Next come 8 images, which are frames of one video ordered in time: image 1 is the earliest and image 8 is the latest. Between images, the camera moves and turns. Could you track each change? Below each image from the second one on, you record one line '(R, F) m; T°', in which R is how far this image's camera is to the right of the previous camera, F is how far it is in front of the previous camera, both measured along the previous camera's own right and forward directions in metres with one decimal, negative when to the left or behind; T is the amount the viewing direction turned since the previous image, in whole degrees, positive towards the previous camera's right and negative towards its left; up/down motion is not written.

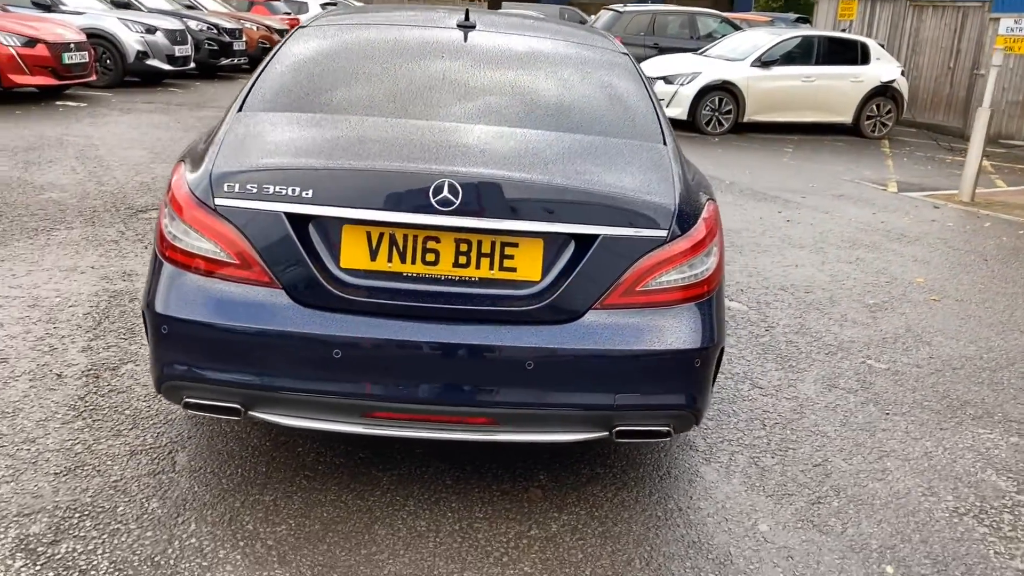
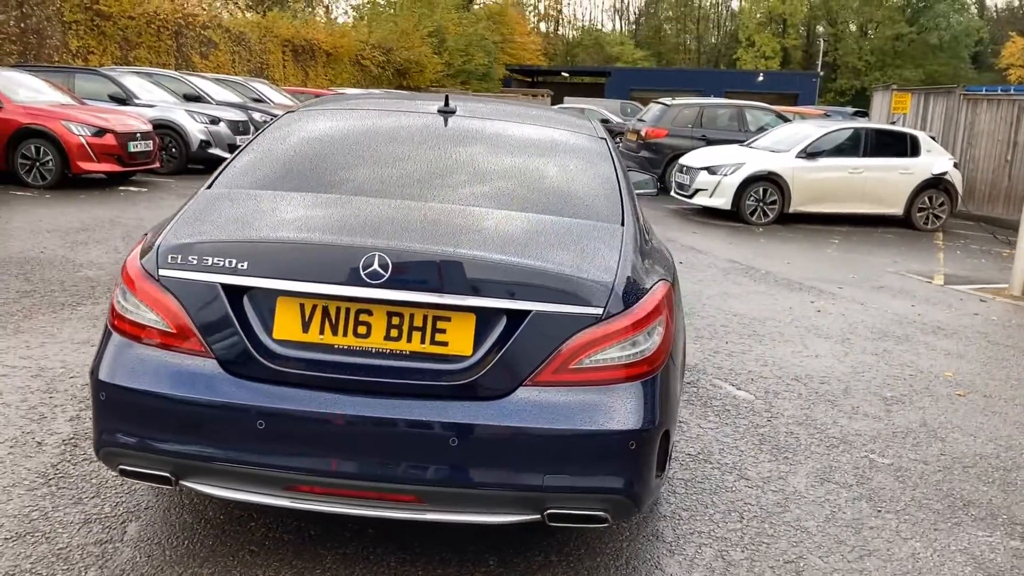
(+0.4, 0.0) m; -4°
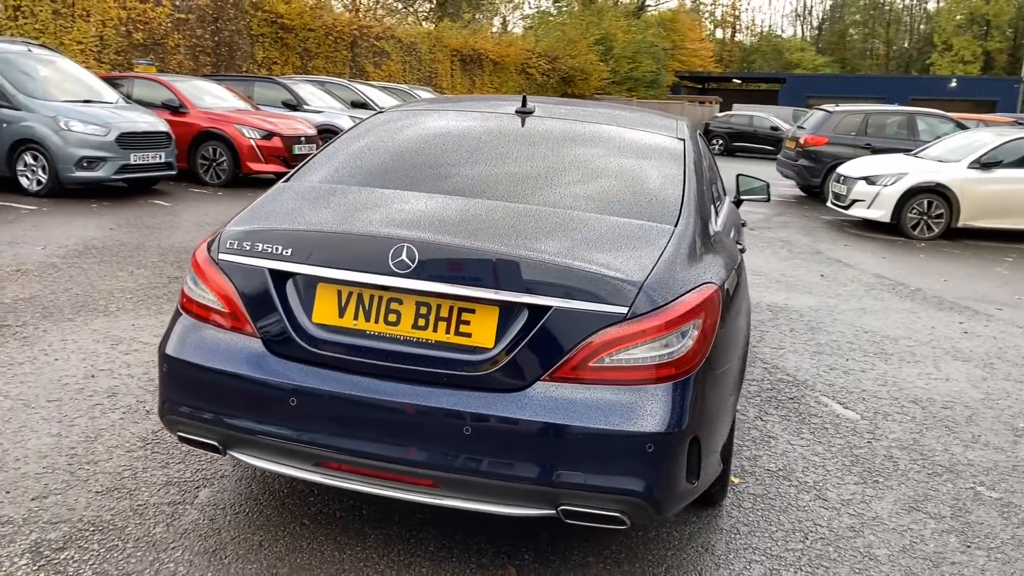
(+0.4, 0.0) m; -11°
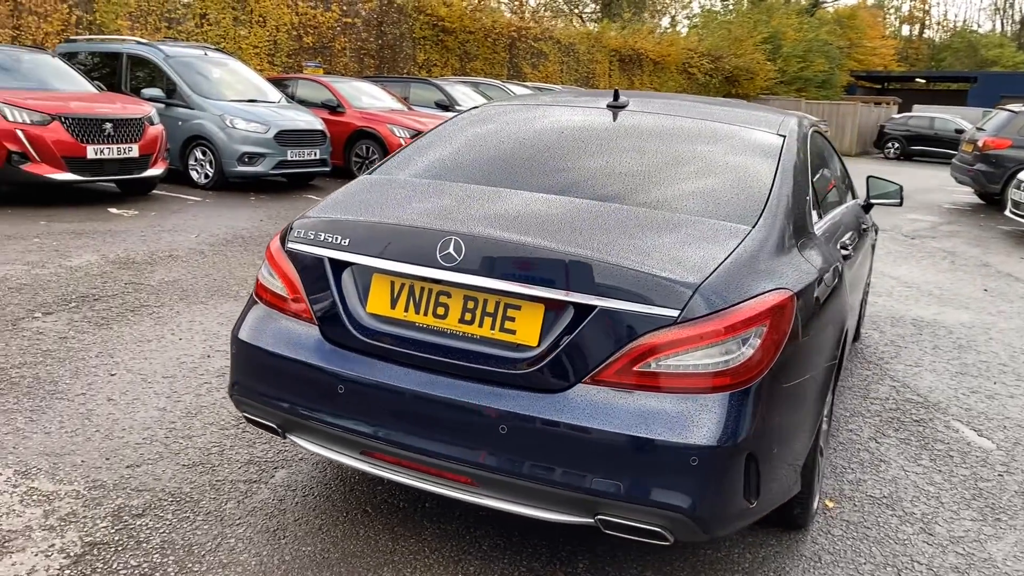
(+0.3, +0.1) m; -10°
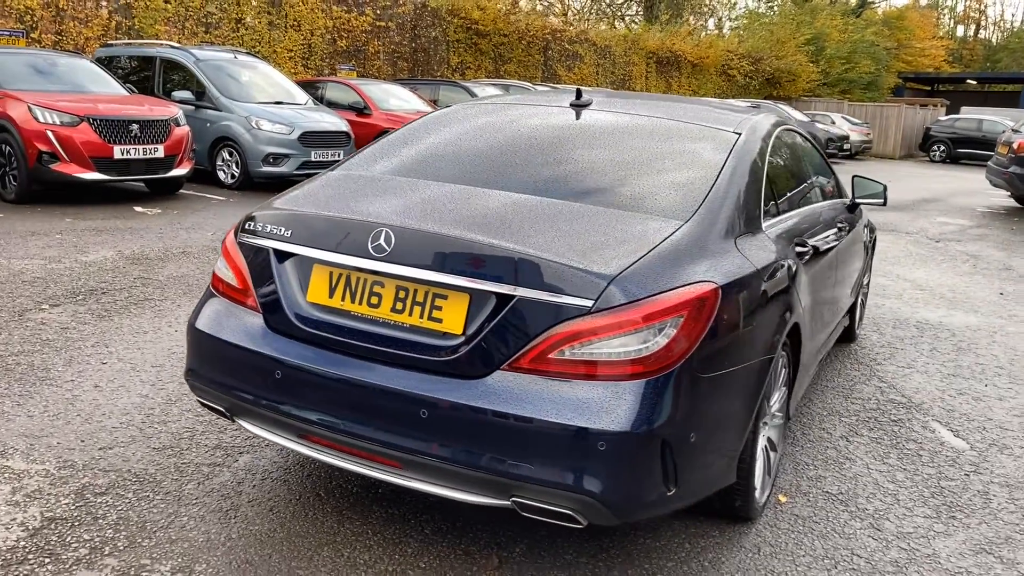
(+0.3, -0.1) m; -3°
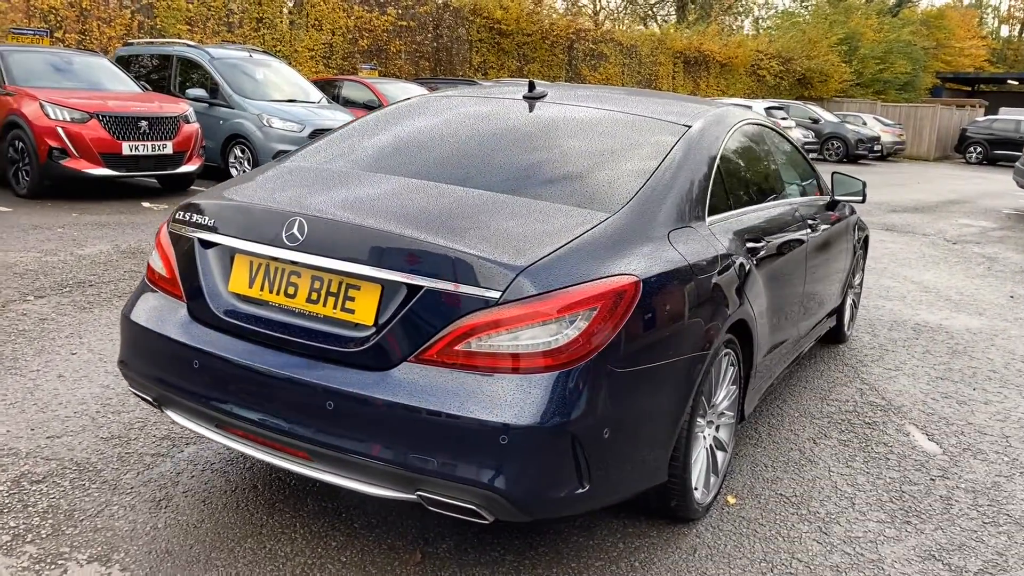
(+0.3, 0.0) m; -2°
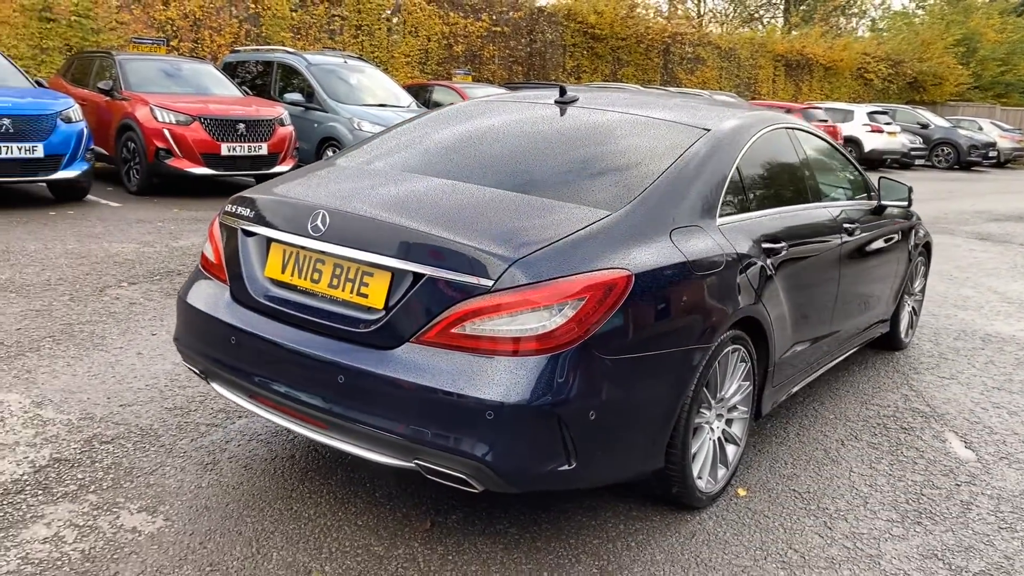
(+0.3, -0.2) m; -7°
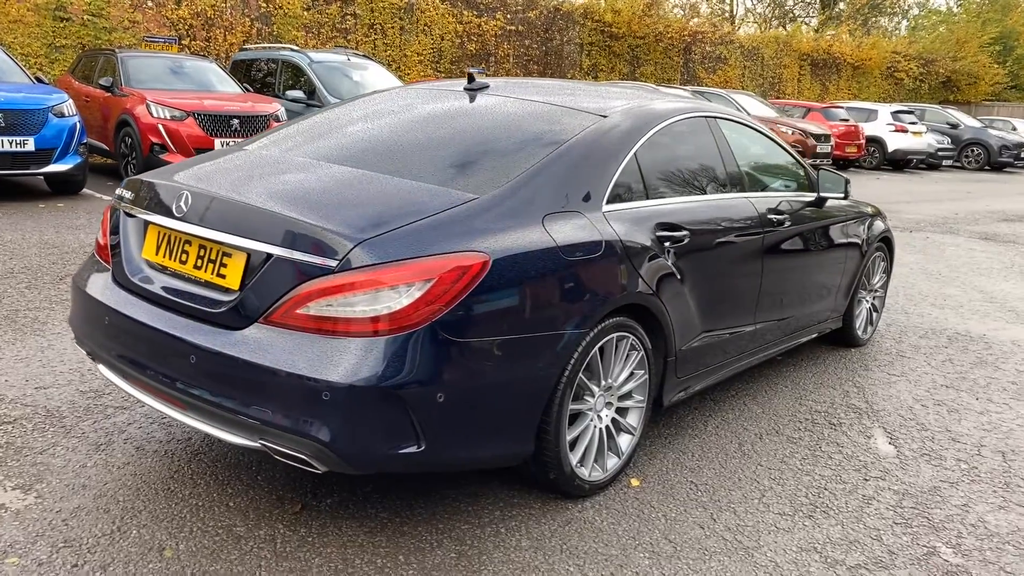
(+0.5, 0.0) m; -2°
